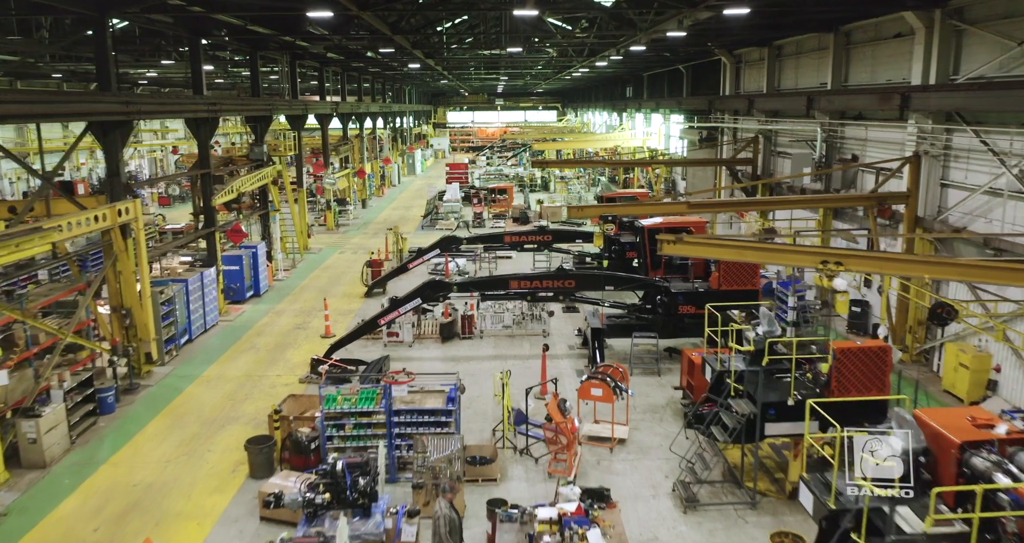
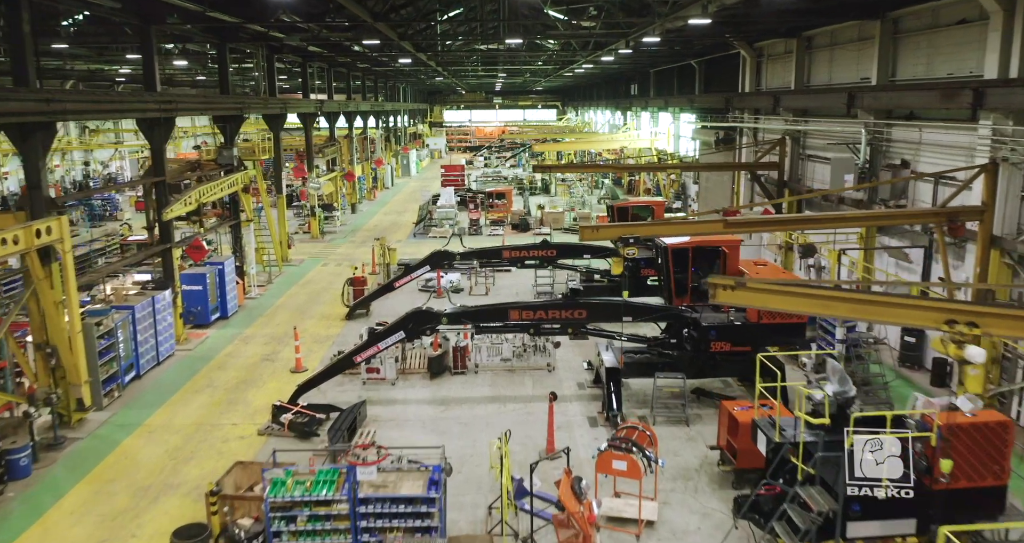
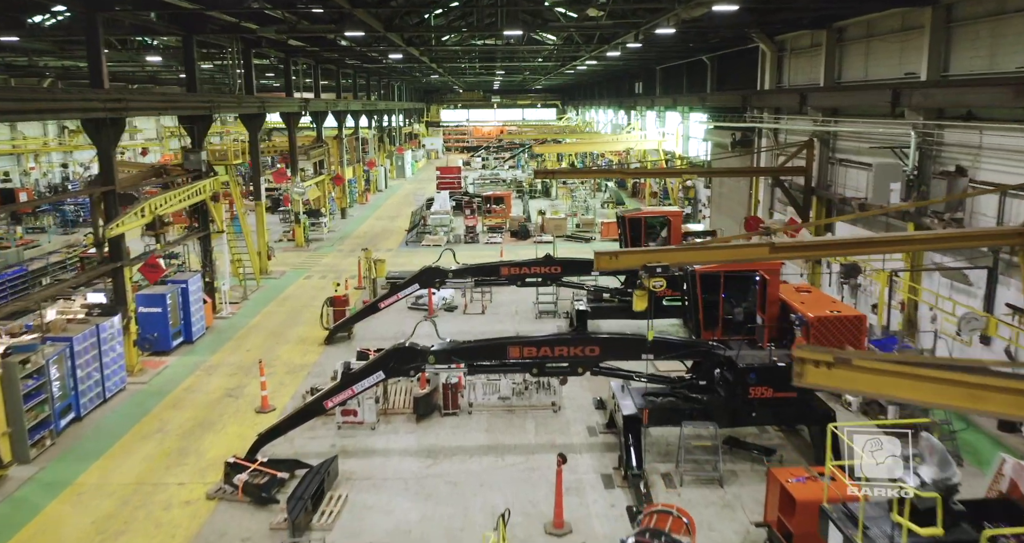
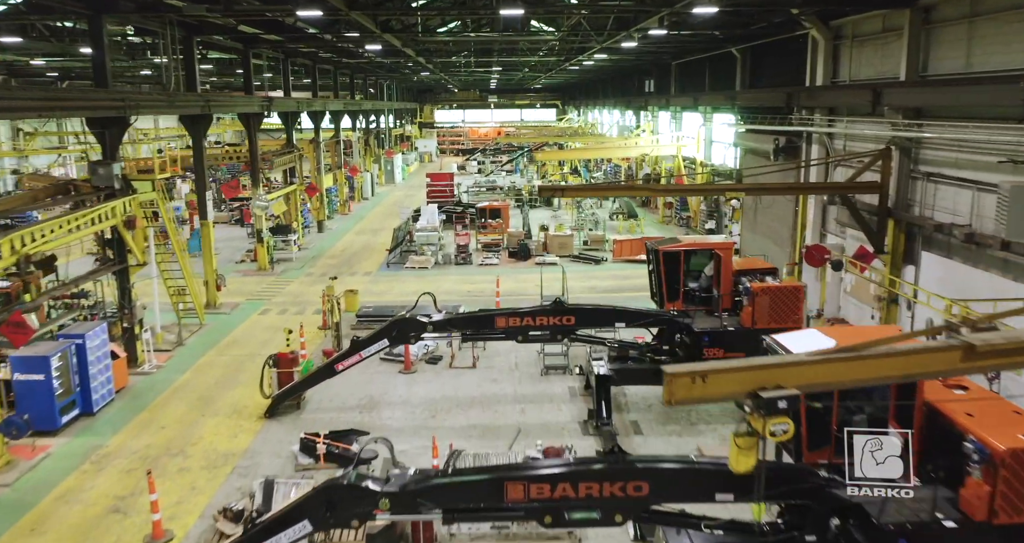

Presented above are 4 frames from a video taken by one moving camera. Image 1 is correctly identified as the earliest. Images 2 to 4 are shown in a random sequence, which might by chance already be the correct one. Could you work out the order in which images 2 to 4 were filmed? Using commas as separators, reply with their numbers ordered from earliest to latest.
2, 3, 4
